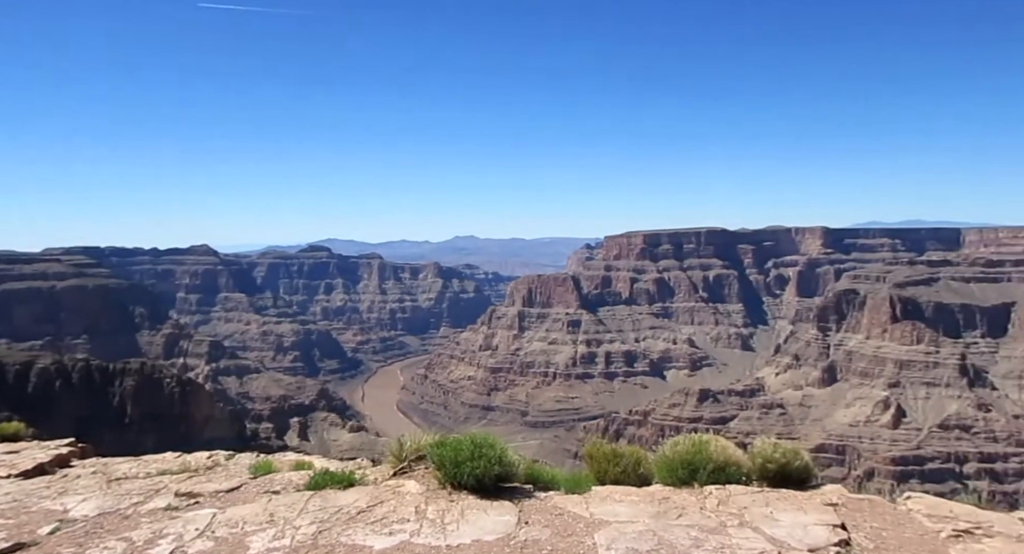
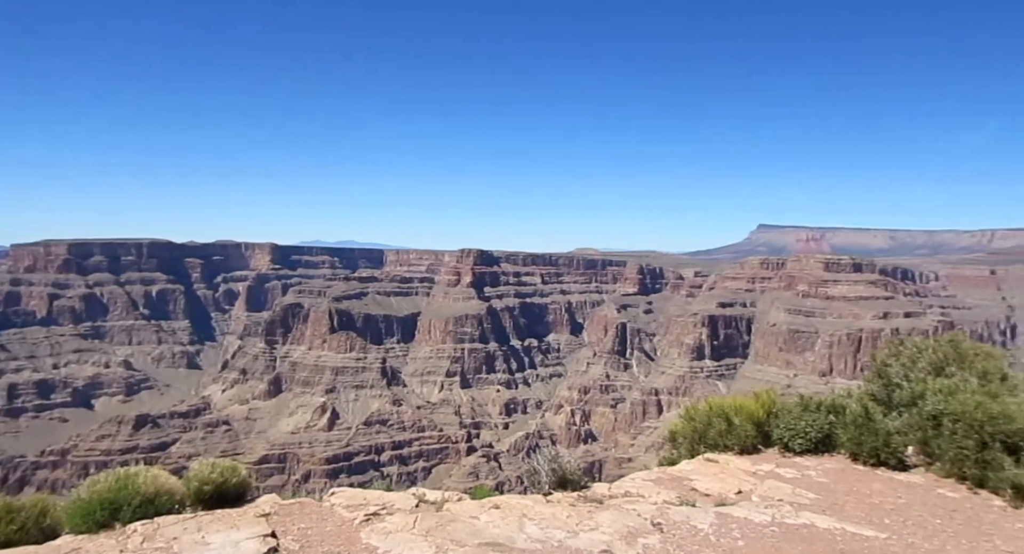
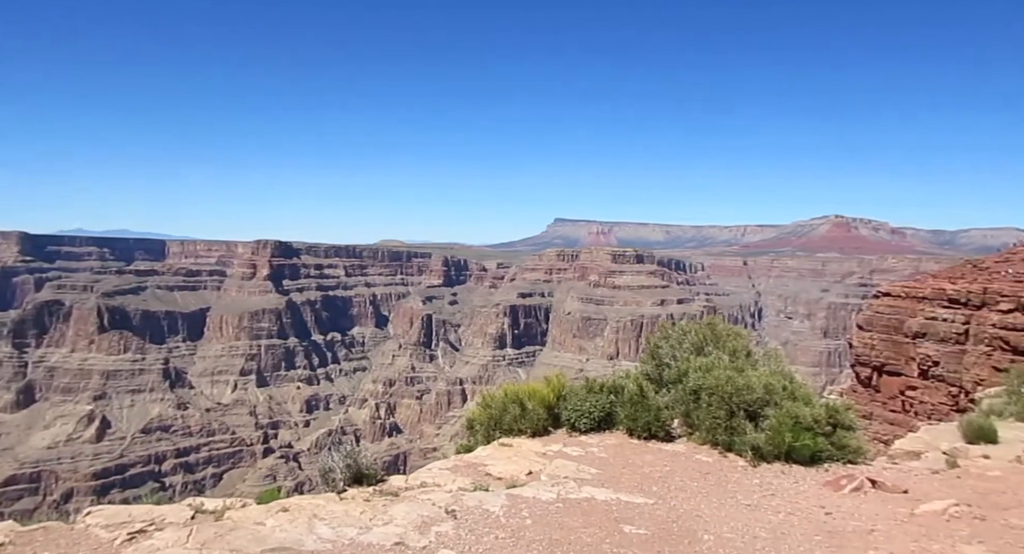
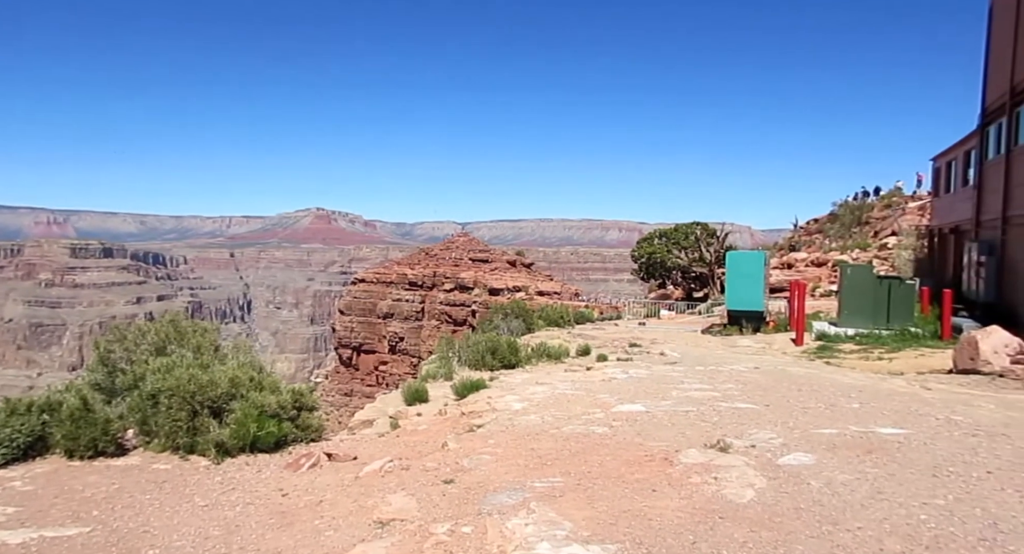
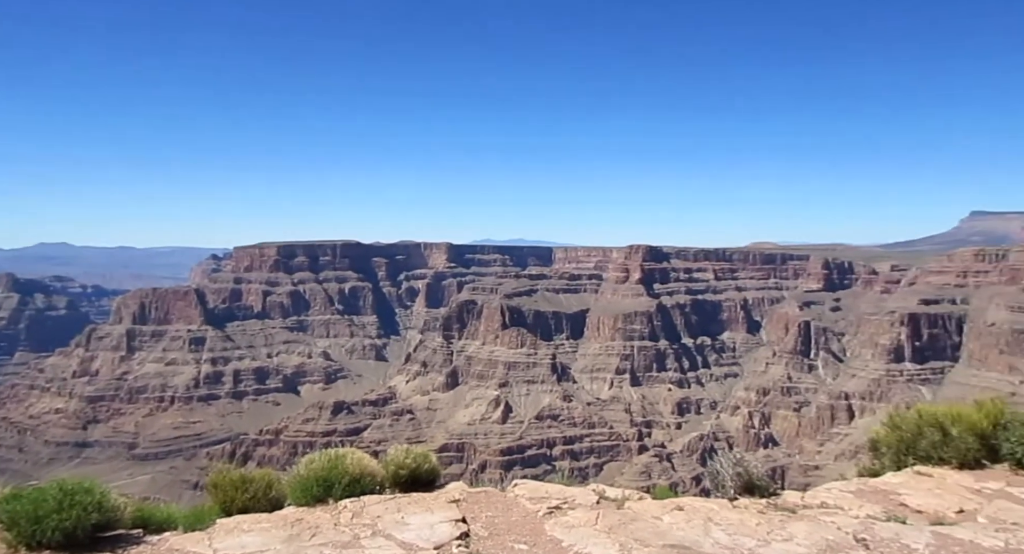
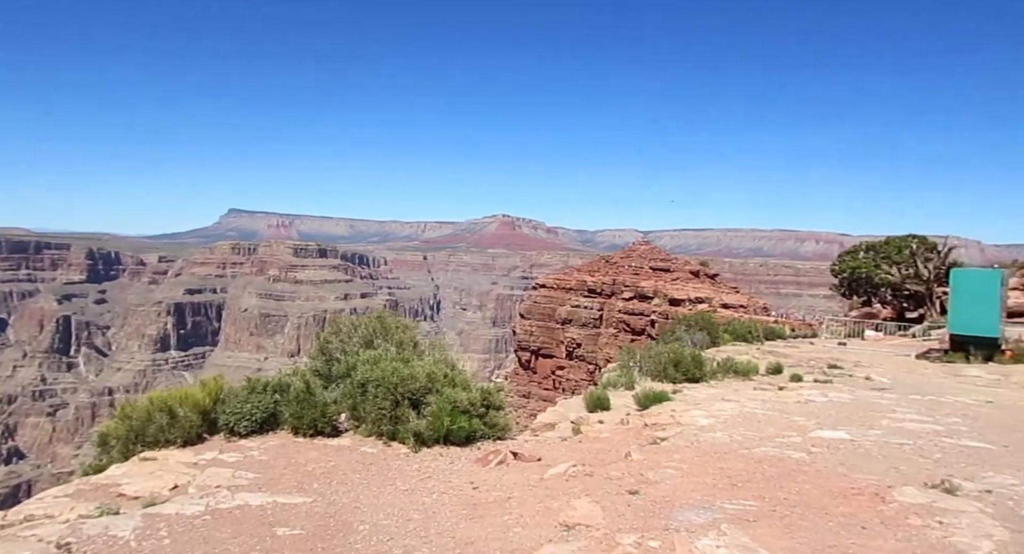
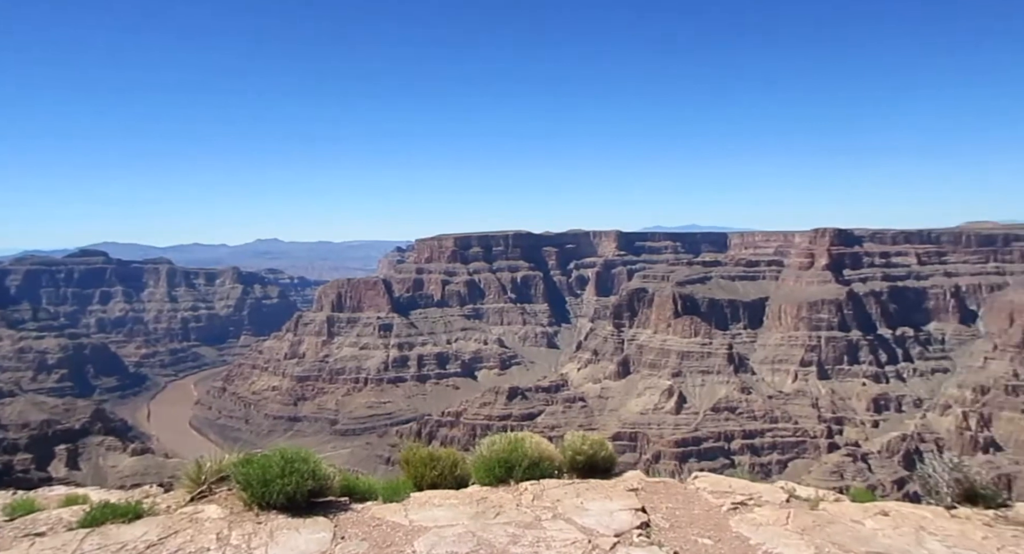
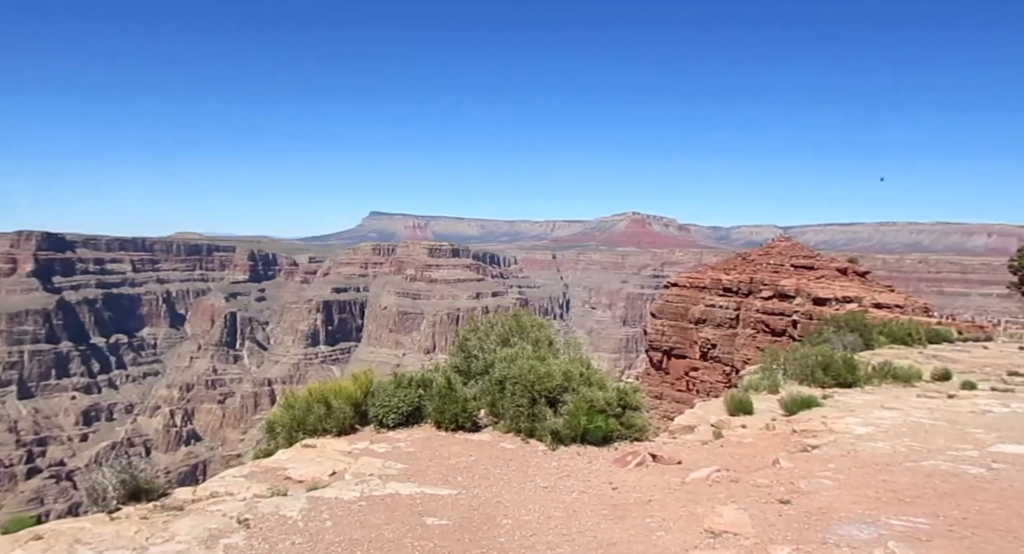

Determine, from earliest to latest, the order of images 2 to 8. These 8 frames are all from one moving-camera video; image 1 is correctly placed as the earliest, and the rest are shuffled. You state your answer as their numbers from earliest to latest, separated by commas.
7, 5, 2, 3, 8, 6, 4
